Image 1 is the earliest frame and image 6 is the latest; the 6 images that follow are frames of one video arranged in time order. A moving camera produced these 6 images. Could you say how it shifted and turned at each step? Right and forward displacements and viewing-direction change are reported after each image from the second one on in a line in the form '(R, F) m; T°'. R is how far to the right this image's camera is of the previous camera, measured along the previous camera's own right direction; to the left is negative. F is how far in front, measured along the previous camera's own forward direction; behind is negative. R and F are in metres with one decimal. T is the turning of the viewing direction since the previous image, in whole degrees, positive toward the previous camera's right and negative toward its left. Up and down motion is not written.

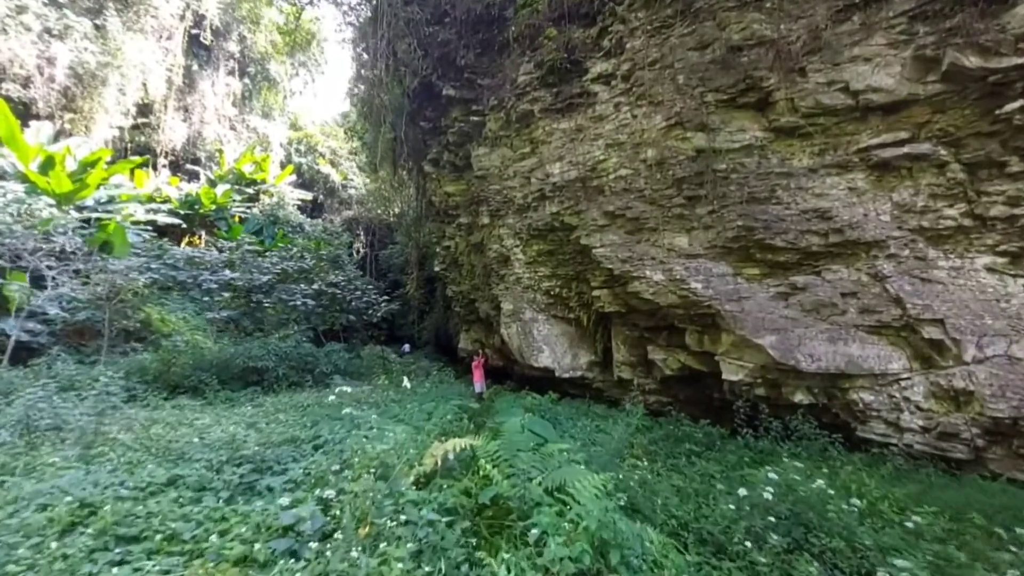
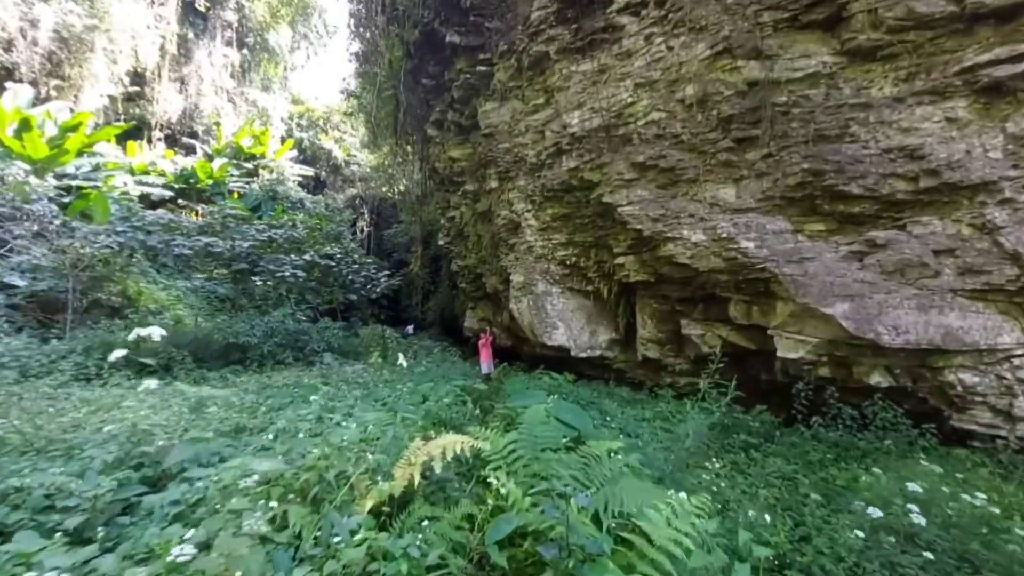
(-0.1, +1.0) m; -1°
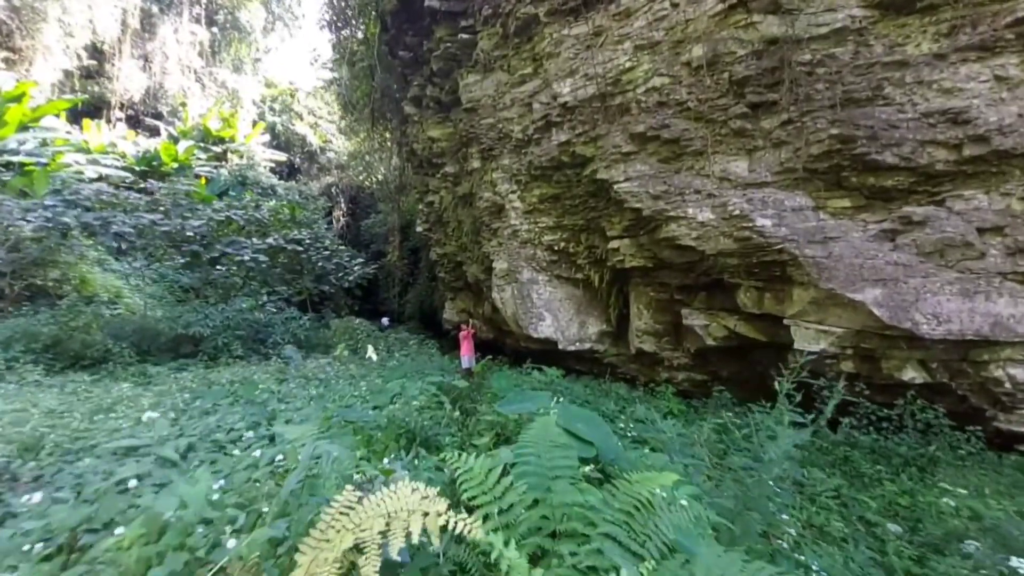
(0.0, +0.7) m; +2°
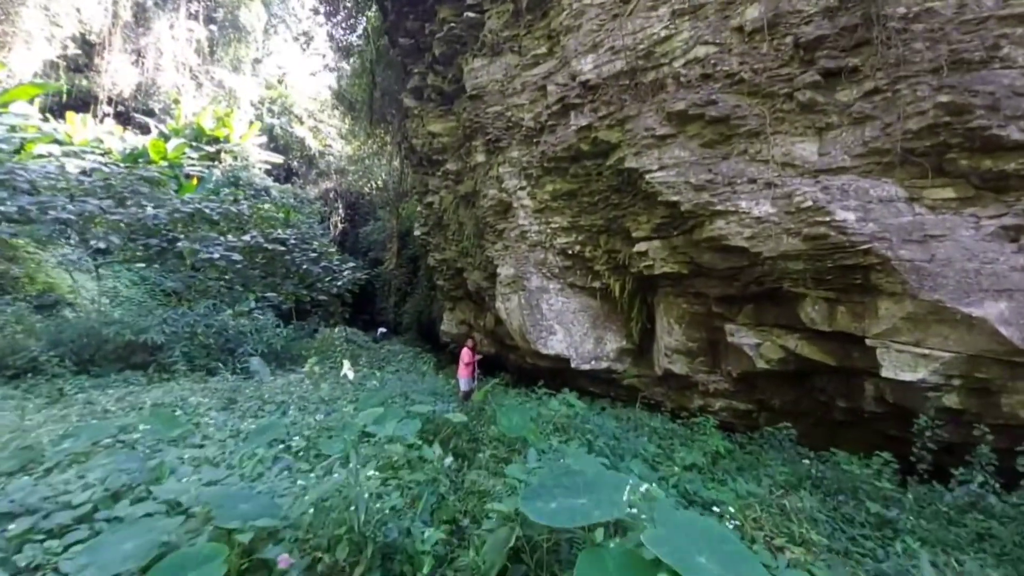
(-0.1, +0.9) m; 0°
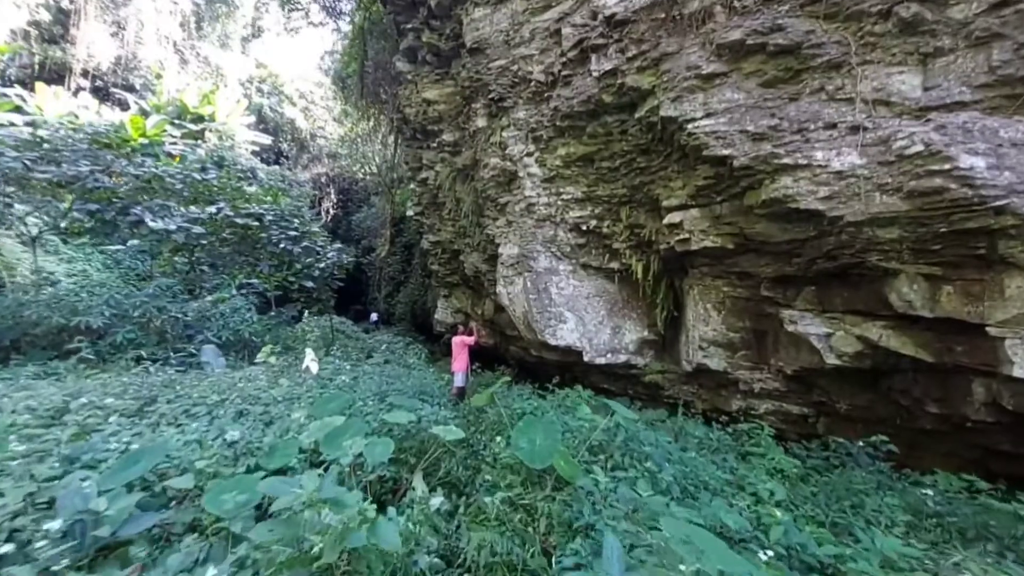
(-0.1, +0.9) m; 0°
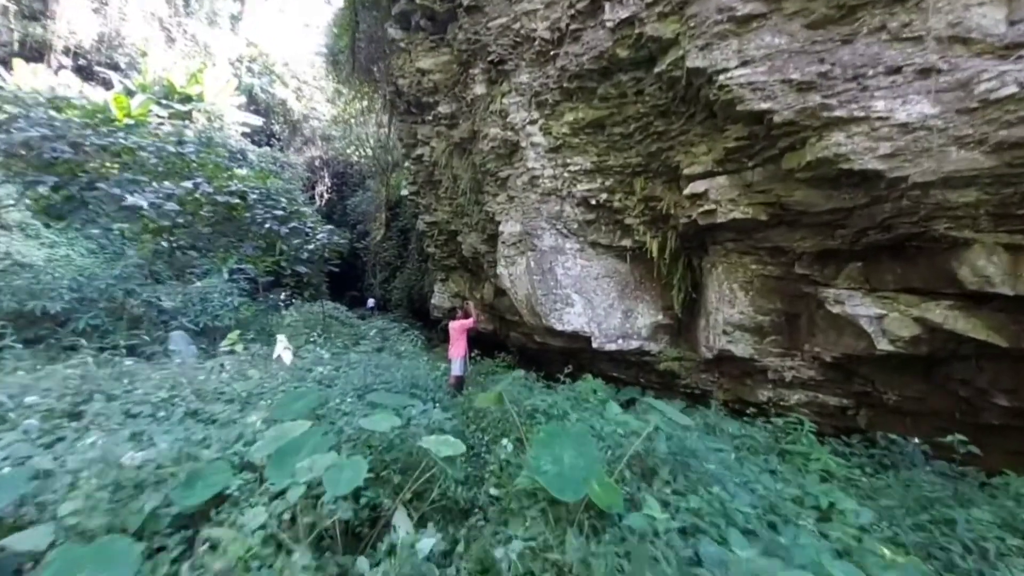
(0.0, +0.5) m; 0°
